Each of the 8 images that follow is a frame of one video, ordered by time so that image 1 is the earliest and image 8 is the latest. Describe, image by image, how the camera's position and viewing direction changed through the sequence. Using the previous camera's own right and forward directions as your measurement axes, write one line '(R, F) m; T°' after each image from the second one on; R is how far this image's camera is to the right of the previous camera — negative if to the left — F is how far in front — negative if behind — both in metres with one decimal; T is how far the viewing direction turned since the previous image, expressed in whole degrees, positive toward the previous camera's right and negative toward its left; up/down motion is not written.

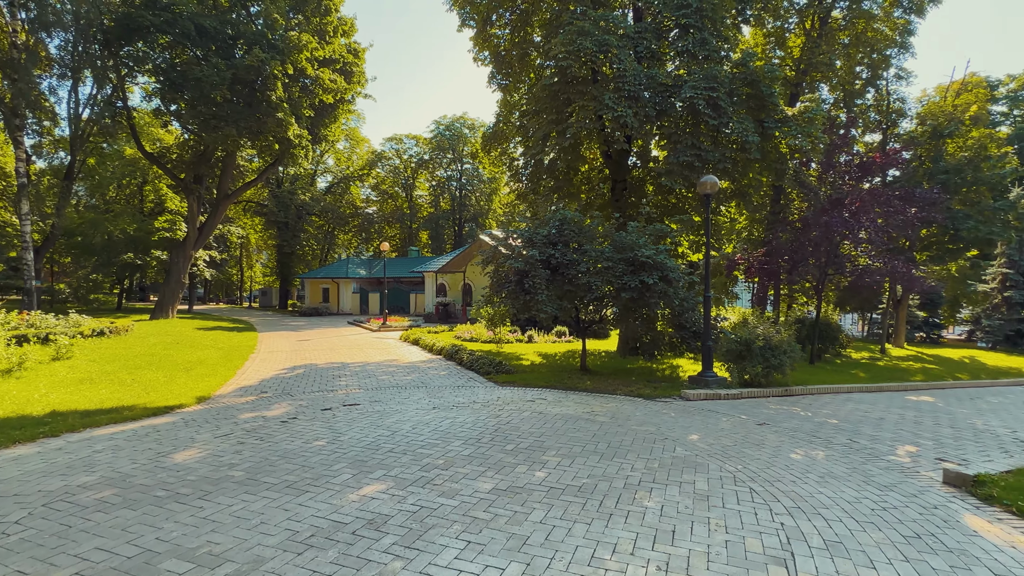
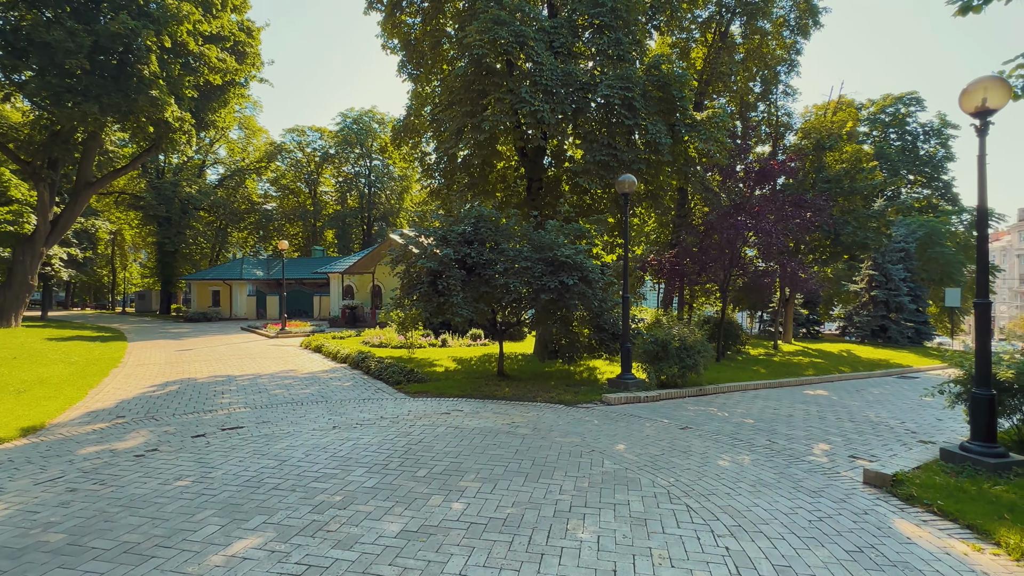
(0.0, +0.6) m; +10°
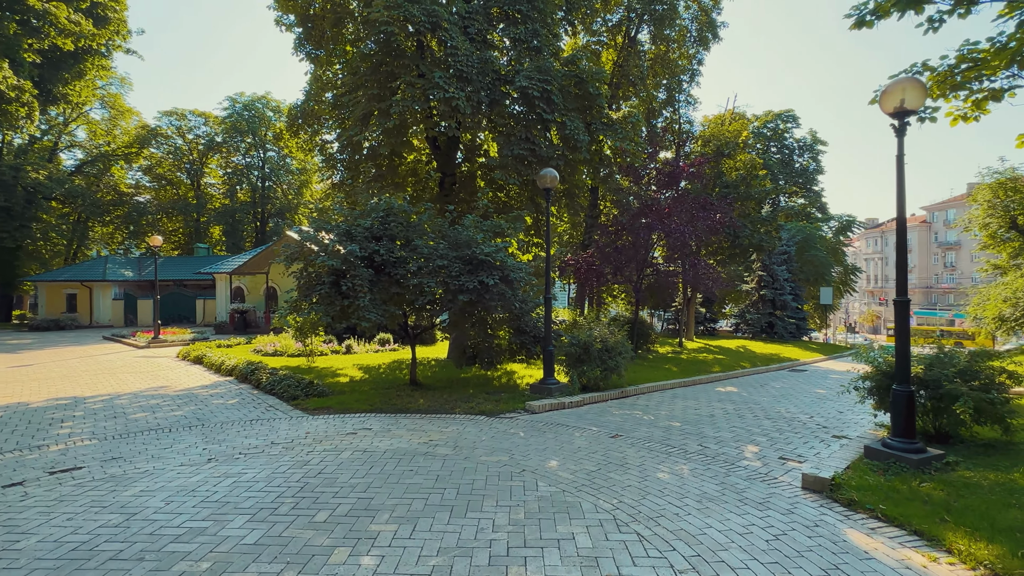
(-0.1, +0.7) m; +10°
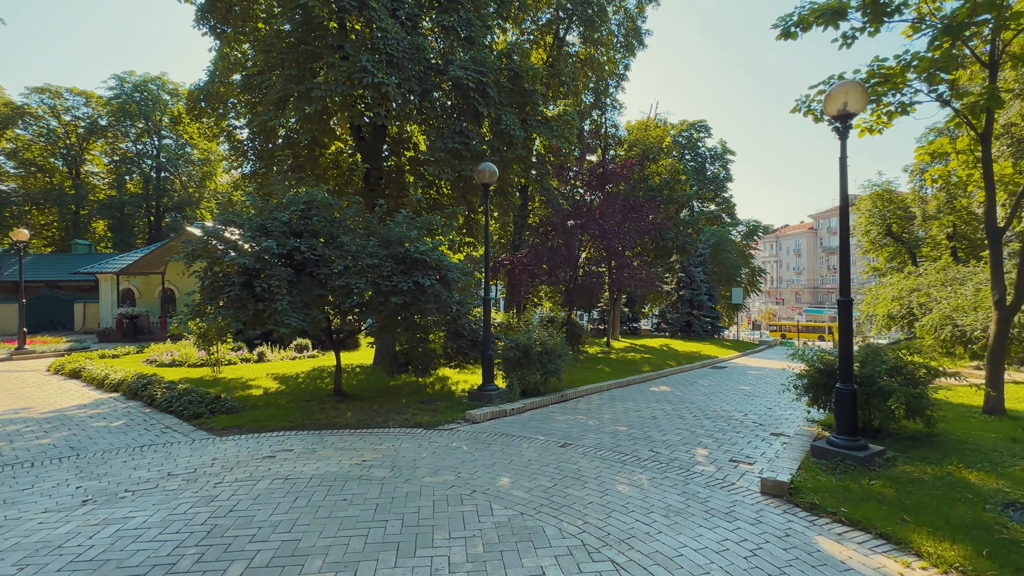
(-0.2, +0.5) m; +9°
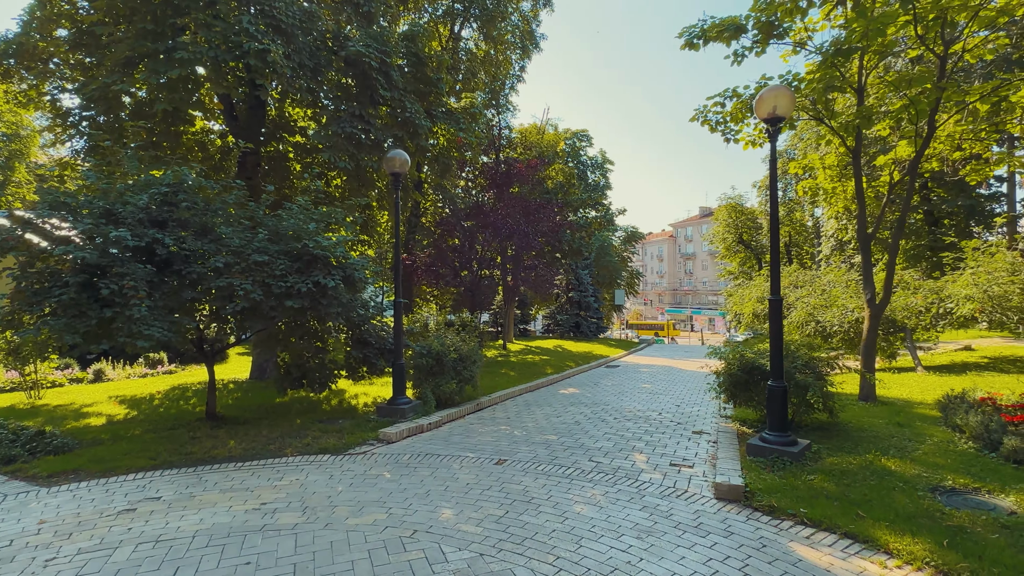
(-0.5, +0.6) m; +14°
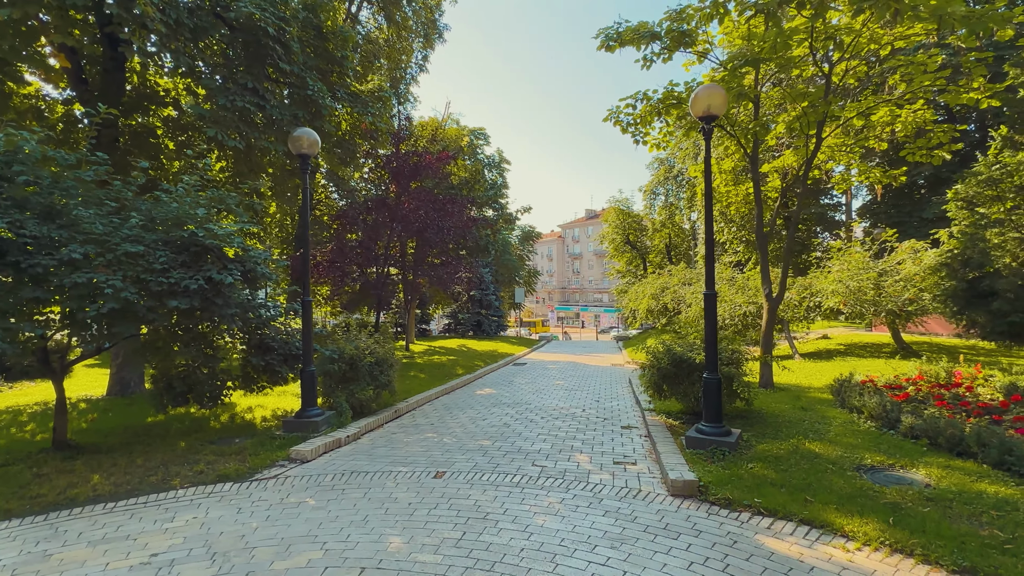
(-0.4, +0.4) m; +12°
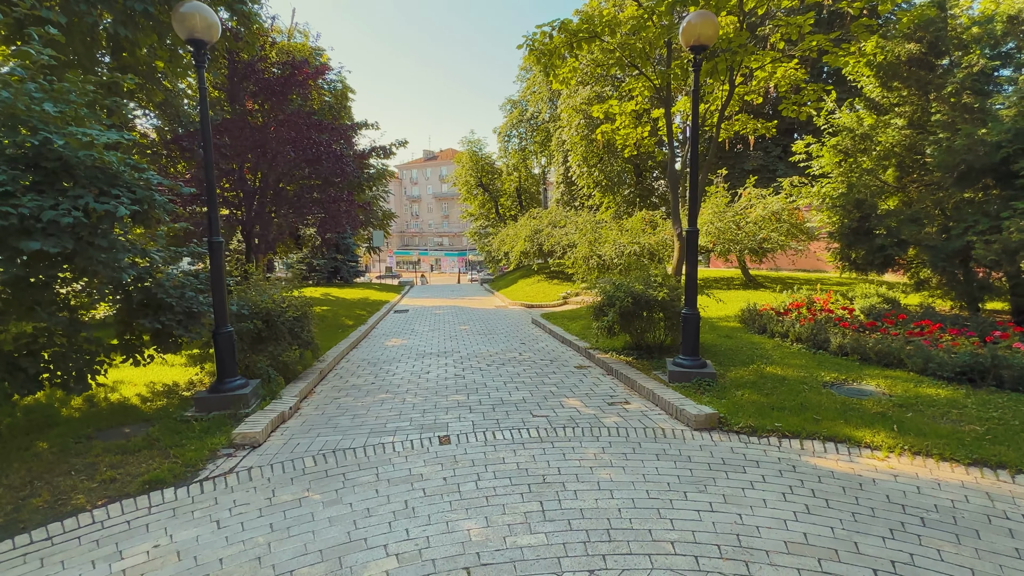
(-1.4, +0.8) m; +19°
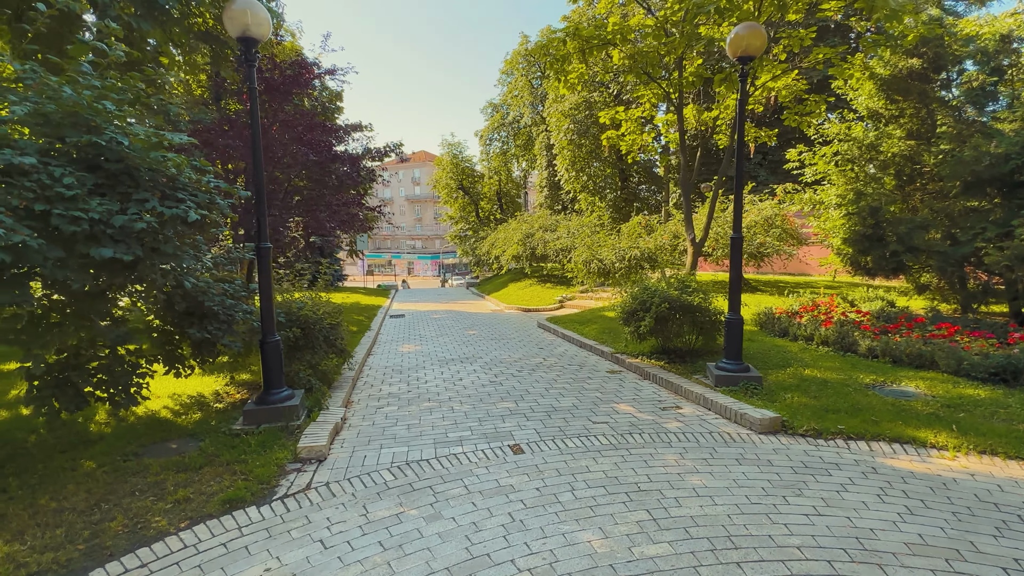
(-0.8, +0.1) m; +4°
